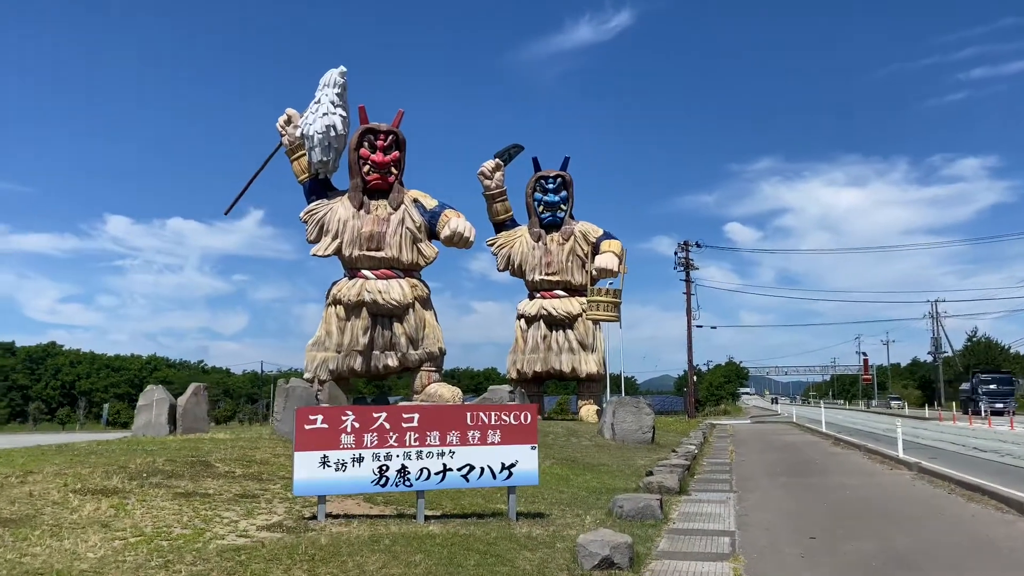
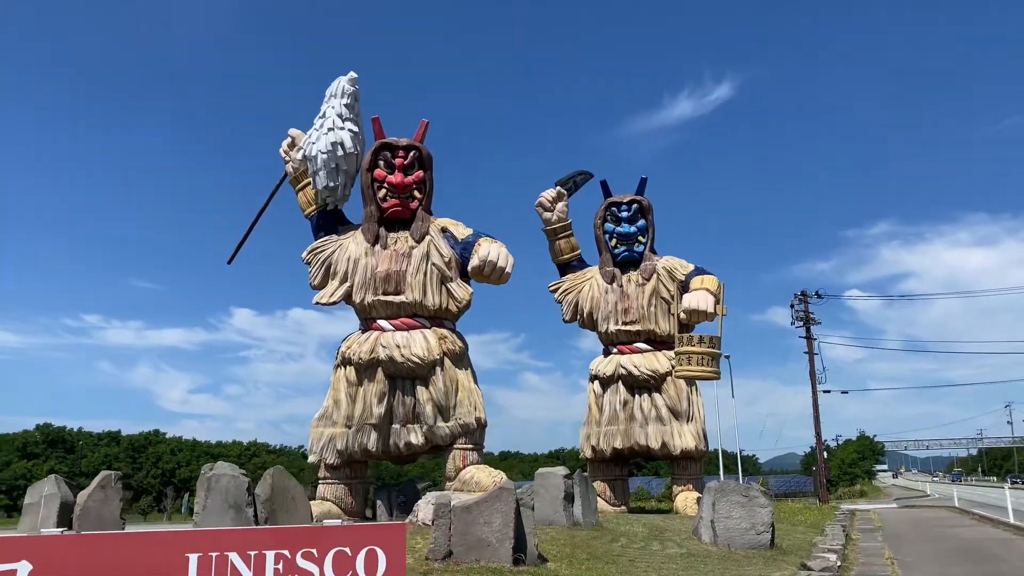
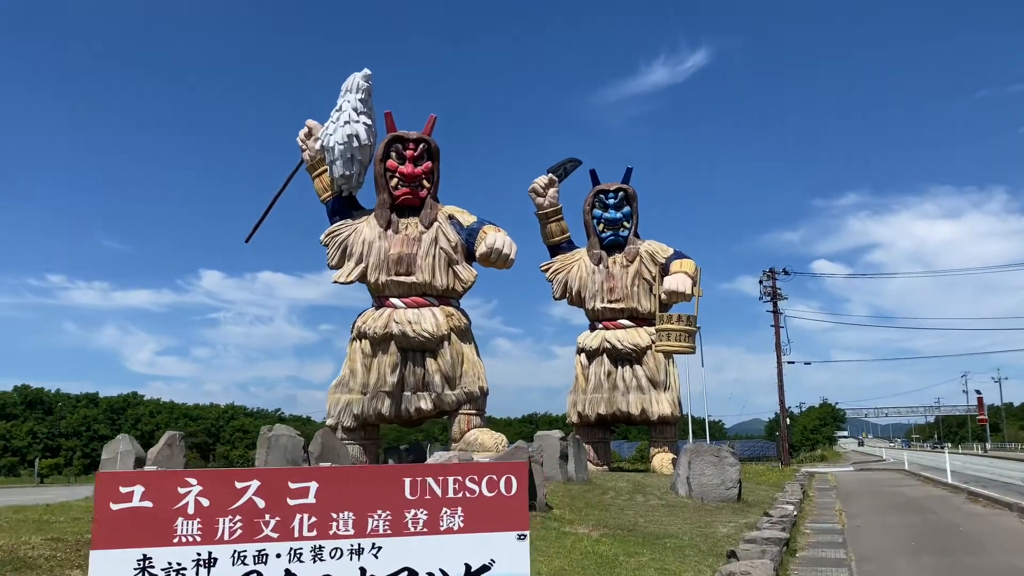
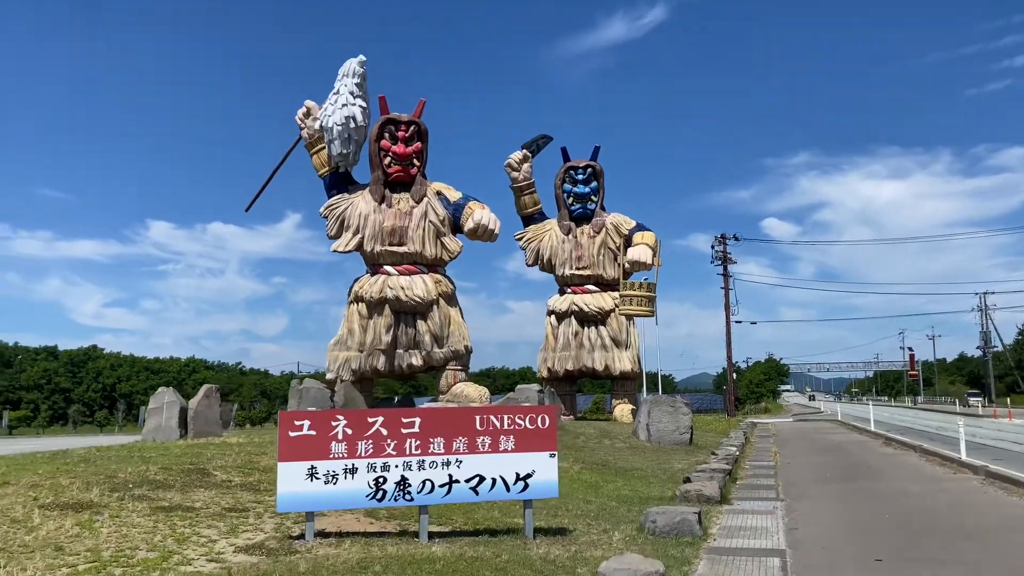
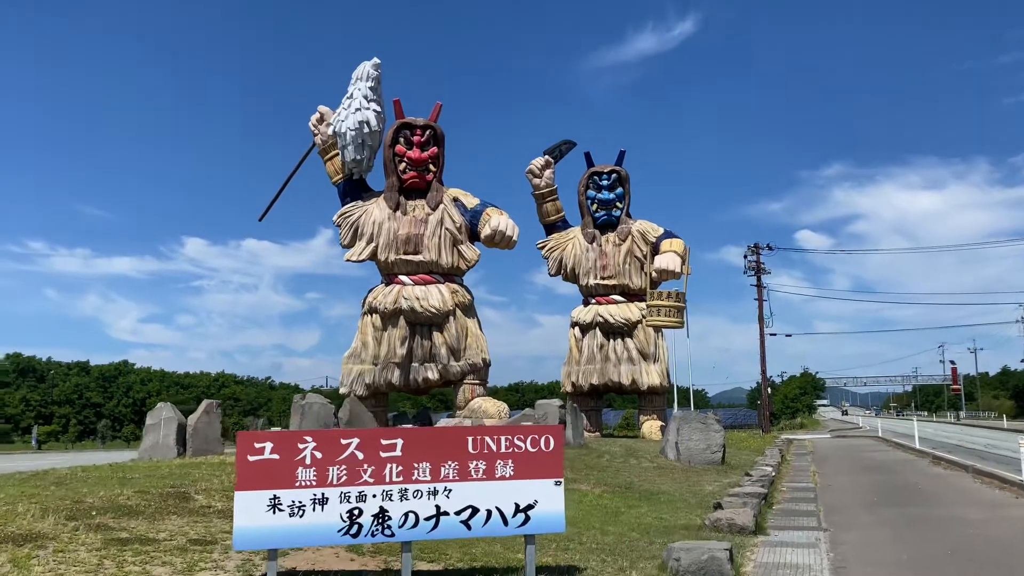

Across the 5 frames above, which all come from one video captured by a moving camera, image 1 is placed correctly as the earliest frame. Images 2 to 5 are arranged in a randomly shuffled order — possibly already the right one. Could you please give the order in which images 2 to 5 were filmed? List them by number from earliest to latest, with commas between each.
4, 5, 3, 2
